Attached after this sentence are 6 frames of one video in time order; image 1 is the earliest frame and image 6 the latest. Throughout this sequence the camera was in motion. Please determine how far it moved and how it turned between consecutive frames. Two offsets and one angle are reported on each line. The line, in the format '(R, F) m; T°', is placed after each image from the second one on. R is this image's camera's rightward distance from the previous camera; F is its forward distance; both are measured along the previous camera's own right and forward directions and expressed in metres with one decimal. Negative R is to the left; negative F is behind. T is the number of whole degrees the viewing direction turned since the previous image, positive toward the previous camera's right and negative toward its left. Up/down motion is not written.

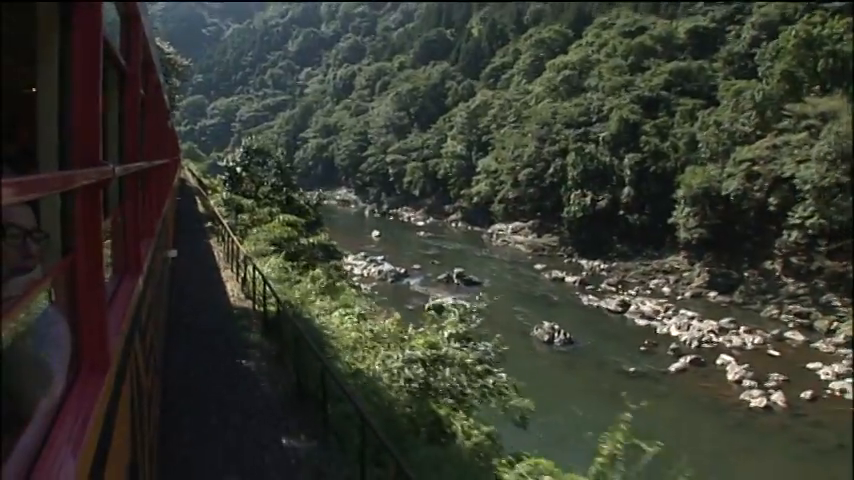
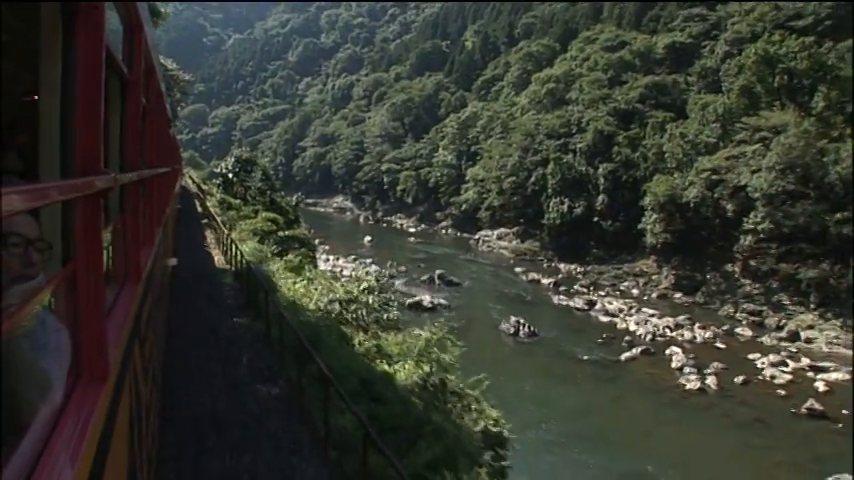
(+0.5, -1.7) m; 0°
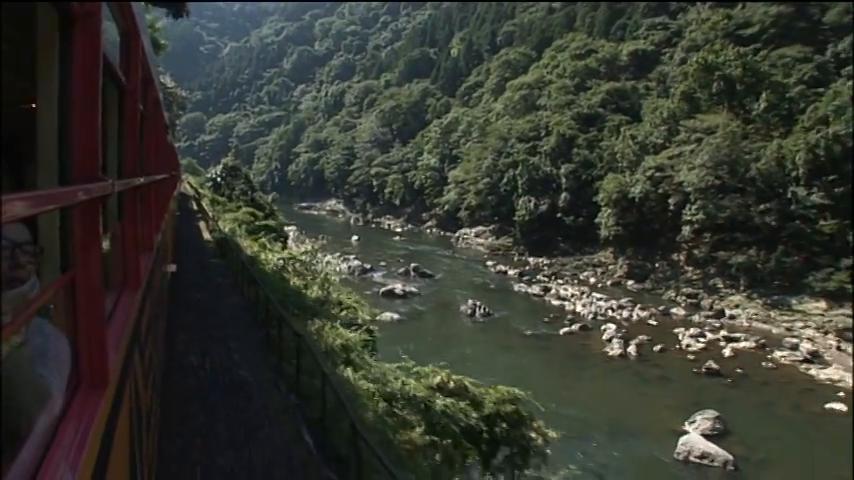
(+0.8, -2.7) m; 0°
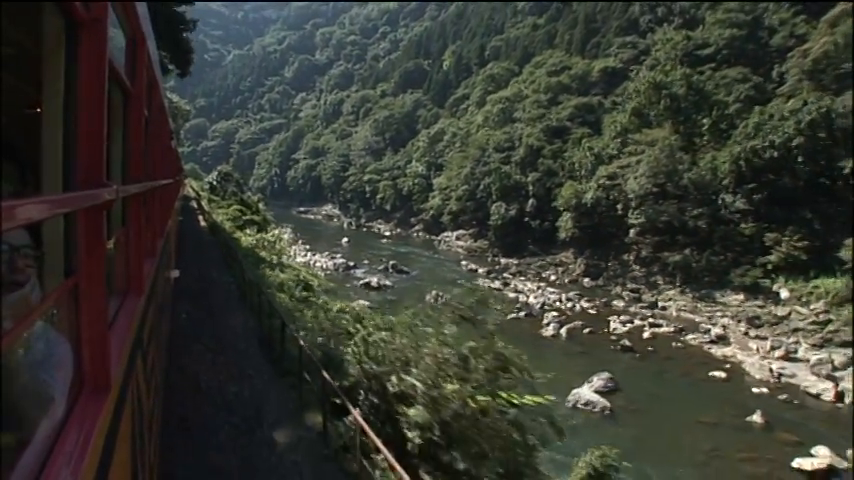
(+1.0, -3.2) m; 0°
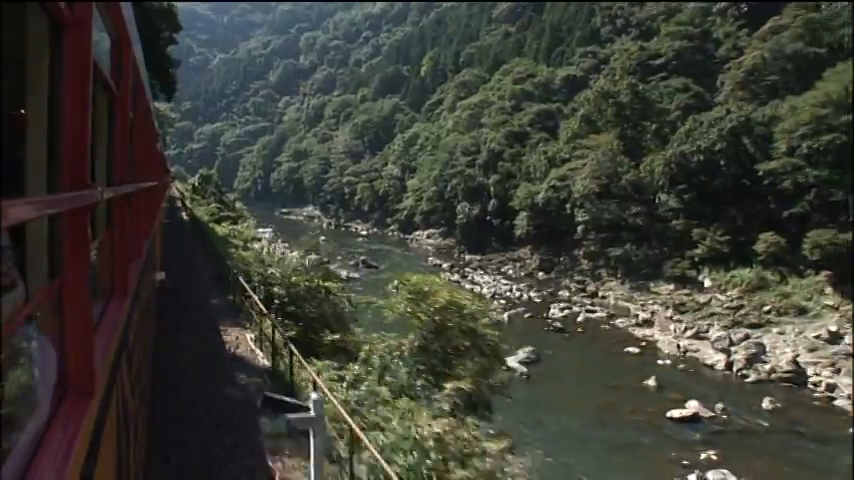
(+0.8, -2.6) m; +1°
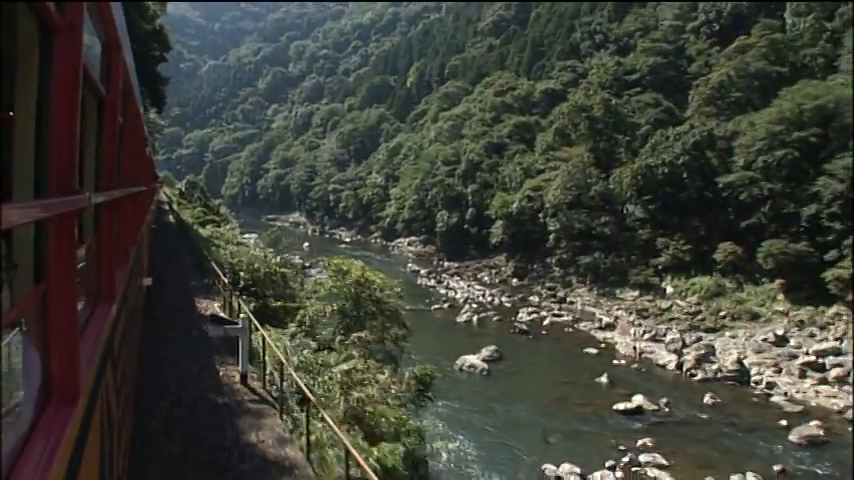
(+0.4, -1.2) m; +1°
